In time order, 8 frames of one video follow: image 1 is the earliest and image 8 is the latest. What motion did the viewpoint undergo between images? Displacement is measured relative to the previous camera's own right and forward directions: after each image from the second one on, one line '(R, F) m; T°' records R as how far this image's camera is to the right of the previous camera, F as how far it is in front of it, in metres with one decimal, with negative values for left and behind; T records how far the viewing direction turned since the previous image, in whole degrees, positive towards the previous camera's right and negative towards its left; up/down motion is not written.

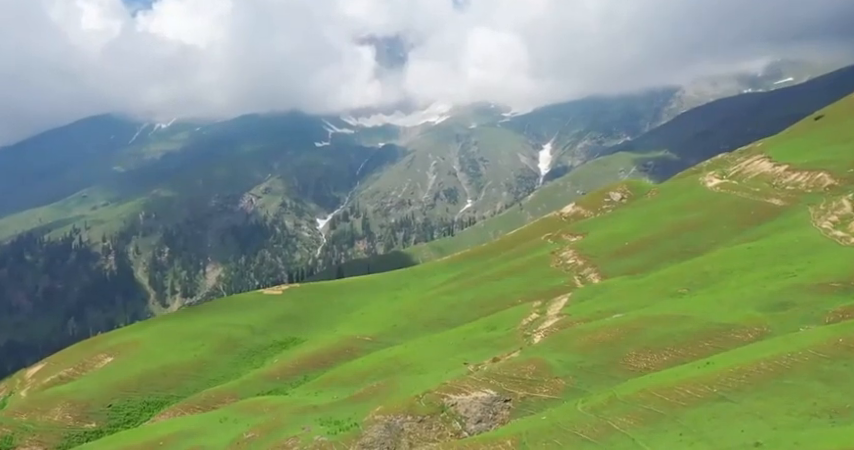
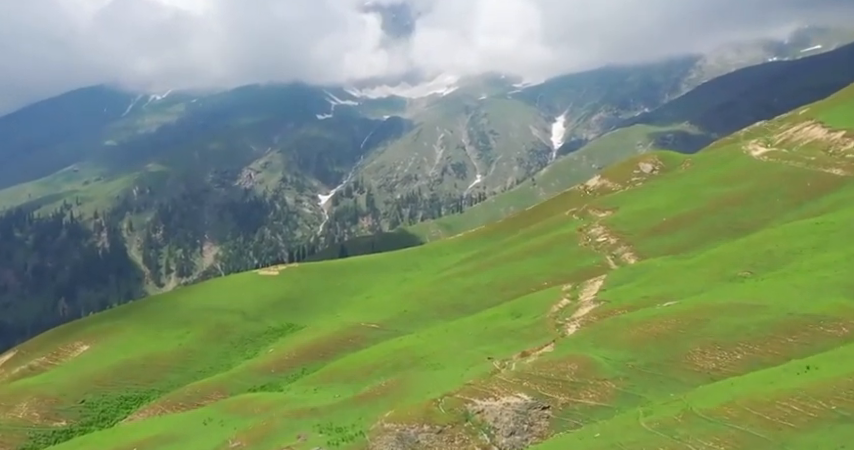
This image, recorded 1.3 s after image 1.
(-1.6, +21.3) m; 0°
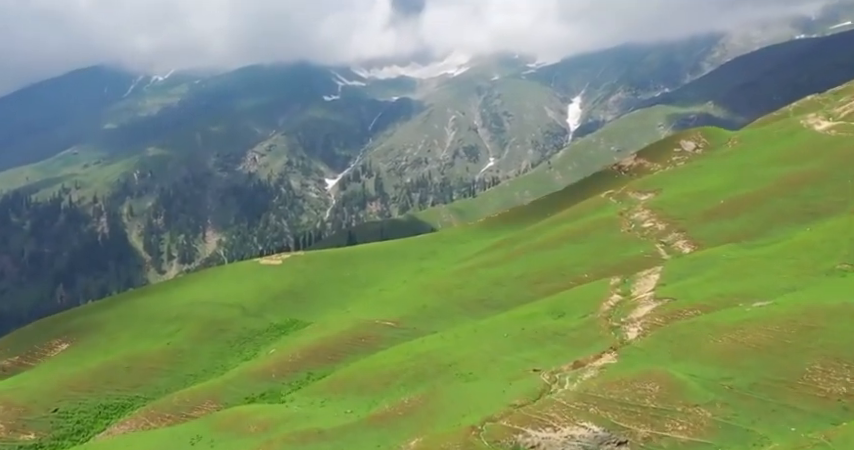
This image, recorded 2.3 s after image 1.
(-2.5, +21.5) m; 0°
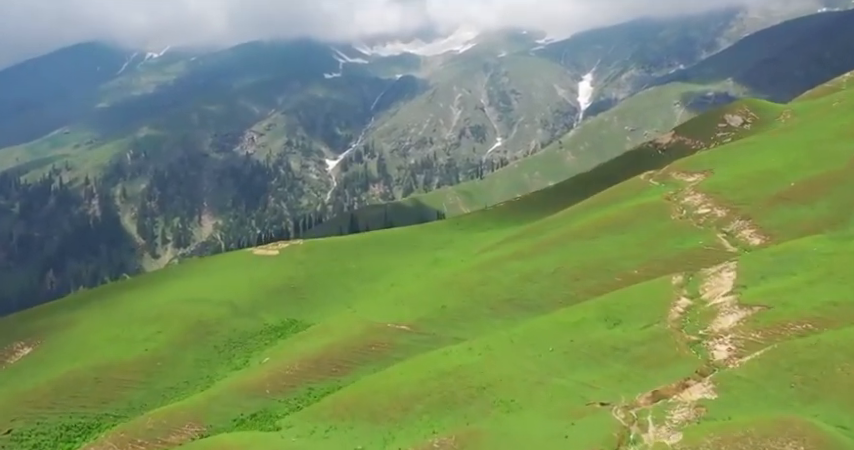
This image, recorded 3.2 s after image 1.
(-2.6, +22.3) m; 0°
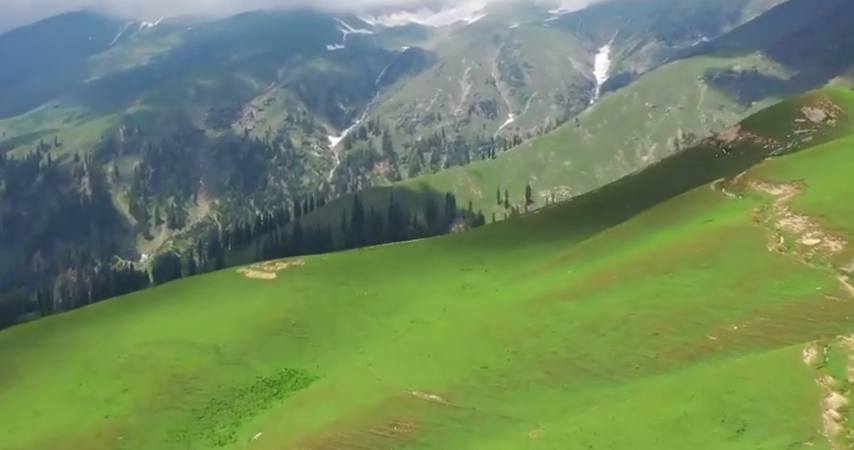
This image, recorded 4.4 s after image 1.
(-3.6, +28.7) m; 0°
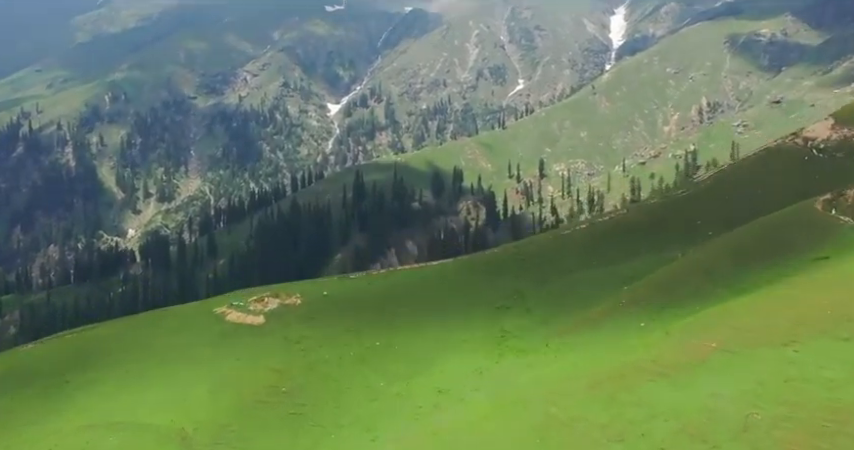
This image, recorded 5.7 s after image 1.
(-3.3, +30.4) m; 0°
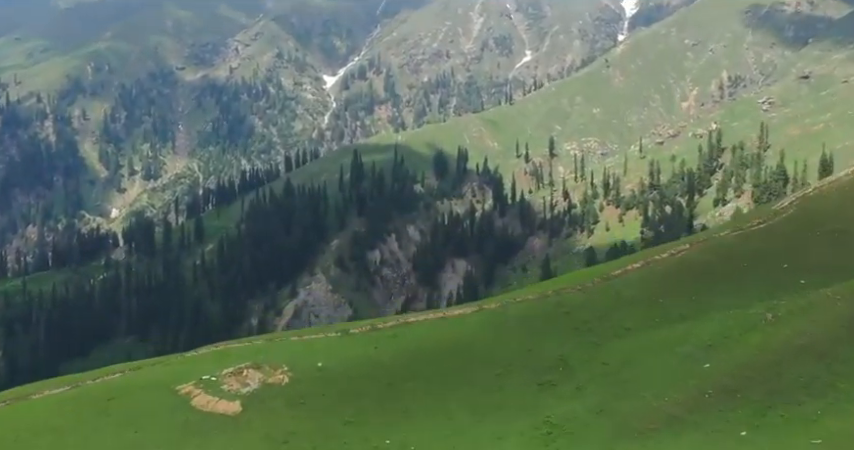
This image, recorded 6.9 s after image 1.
(-2.5, +26.2) m; 0°
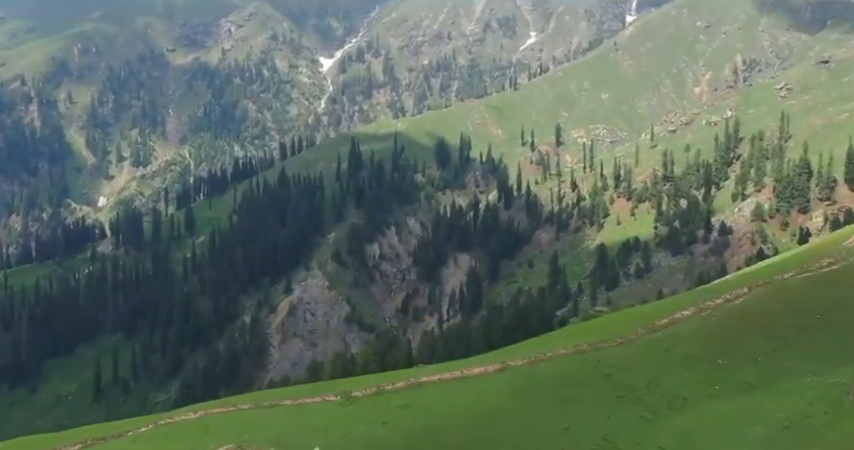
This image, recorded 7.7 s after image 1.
(-1.8, +16.9) m; 0°
